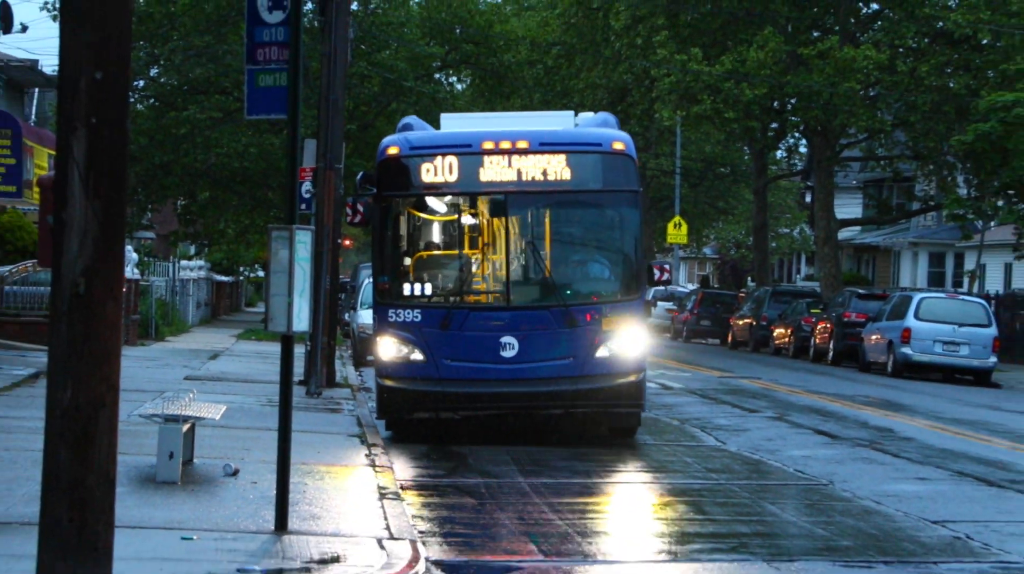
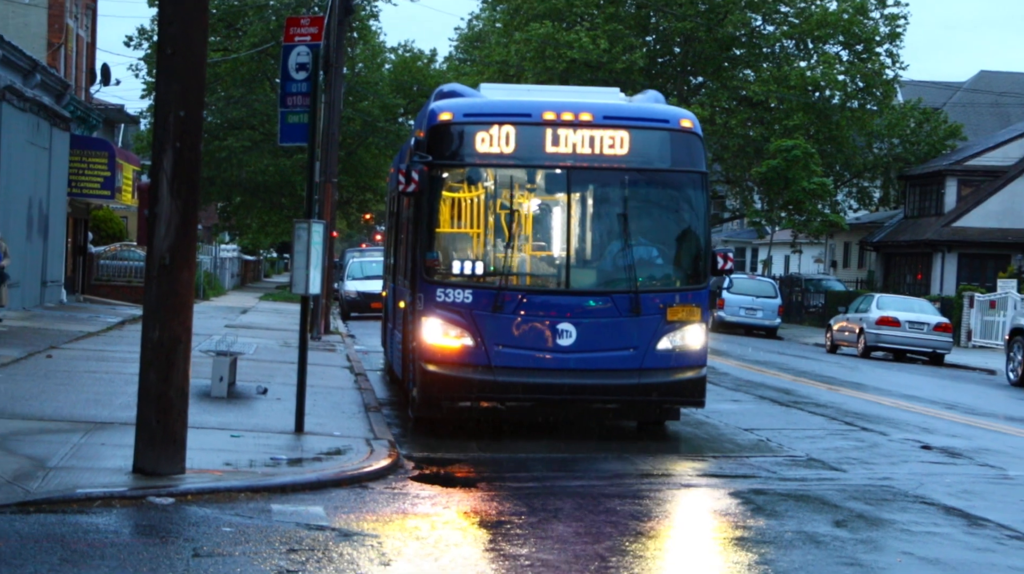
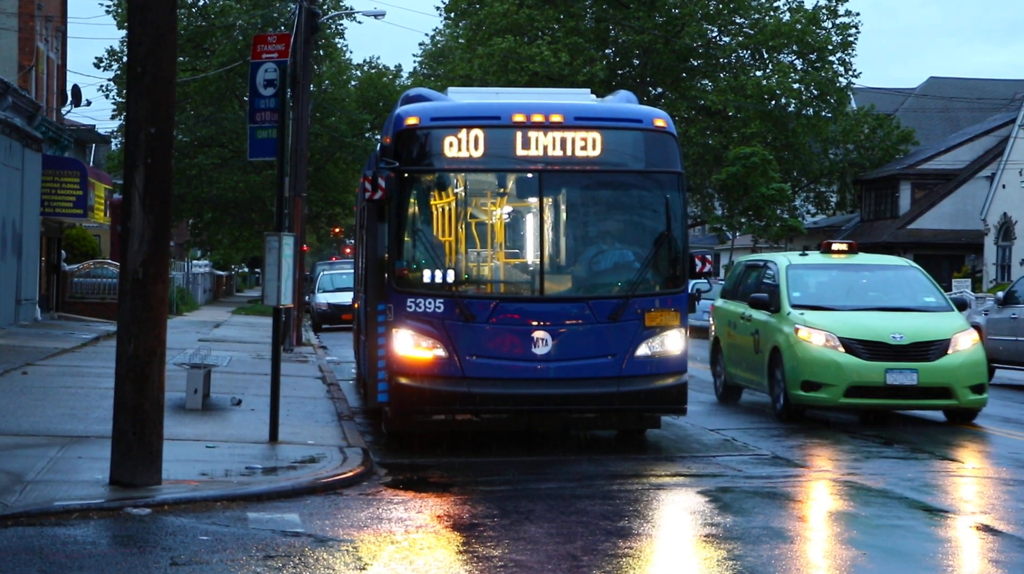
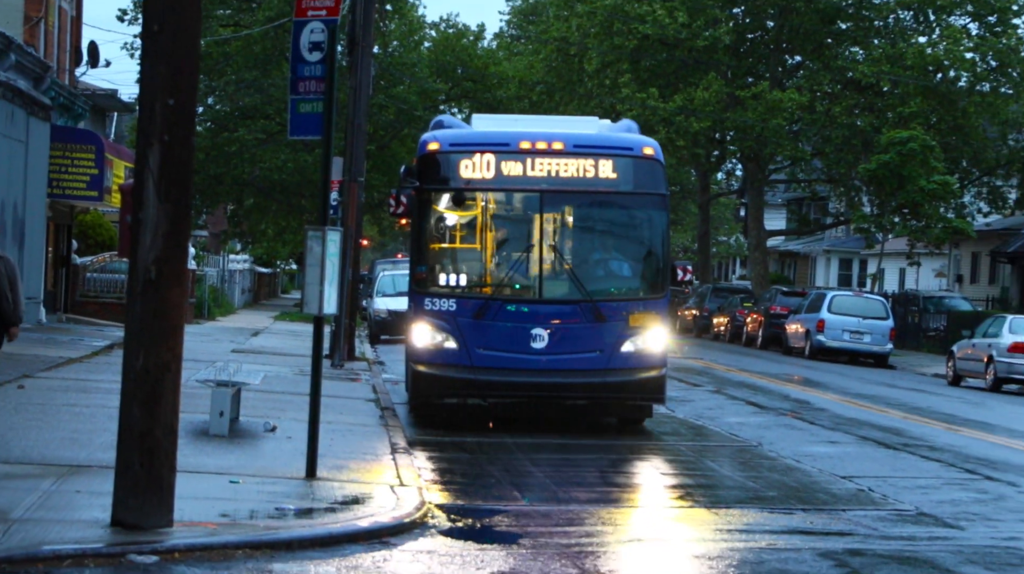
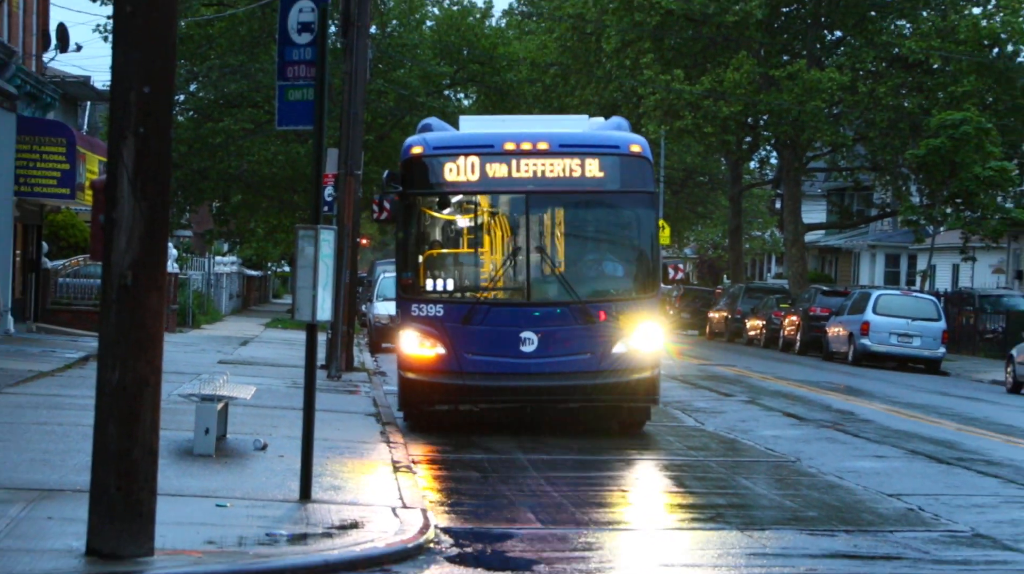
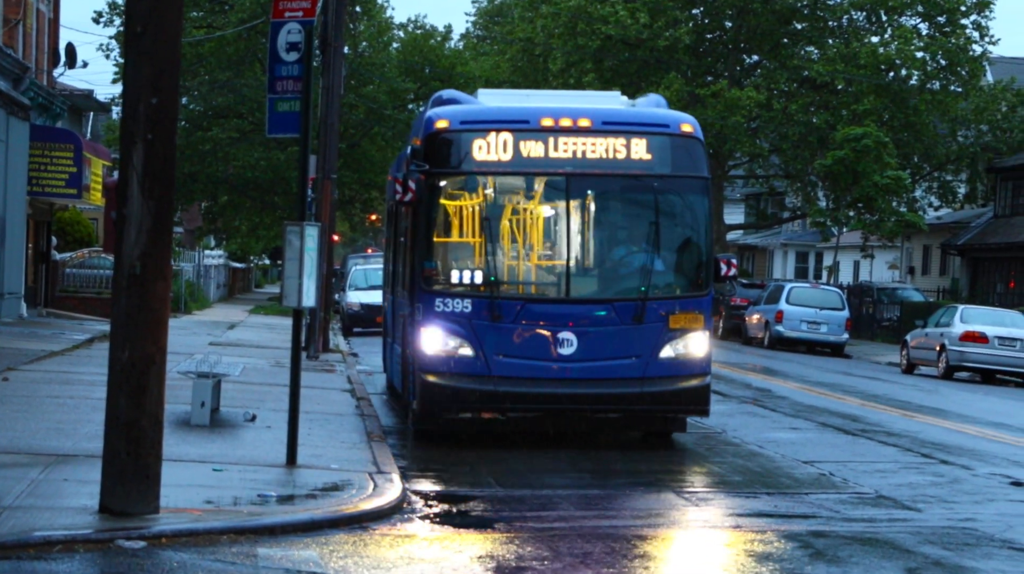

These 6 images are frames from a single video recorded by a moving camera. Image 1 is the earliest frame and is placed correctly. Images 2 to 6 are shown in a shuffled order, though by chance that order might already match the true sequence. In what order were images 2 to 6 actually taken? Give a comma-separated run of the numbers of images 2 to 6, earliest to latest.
5, 4, 6, 2, 3
